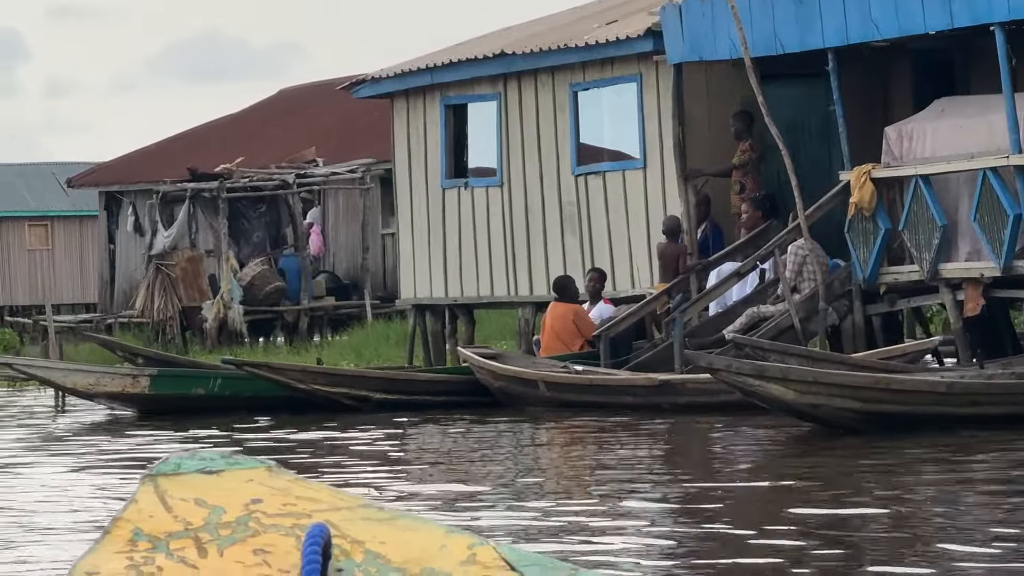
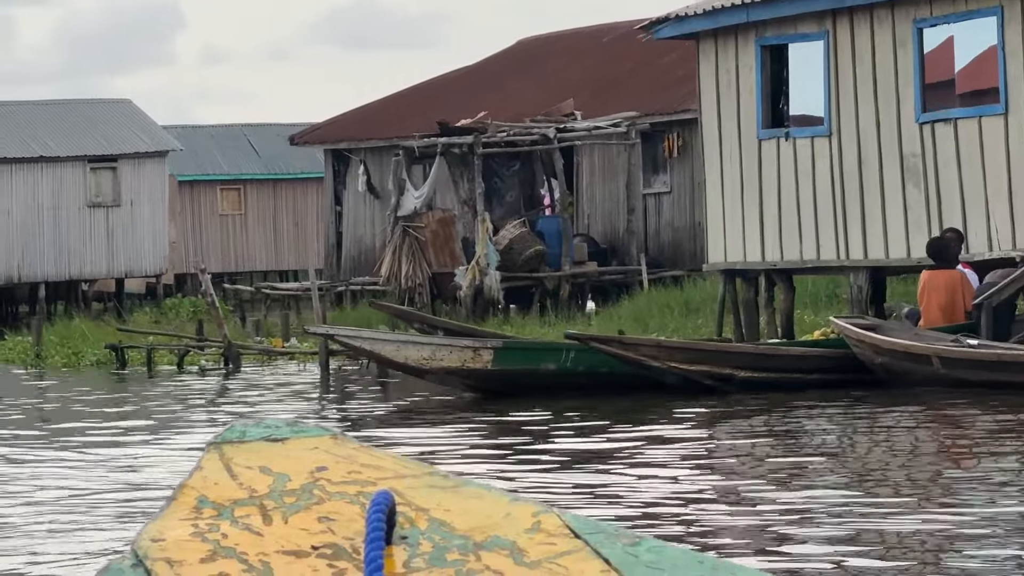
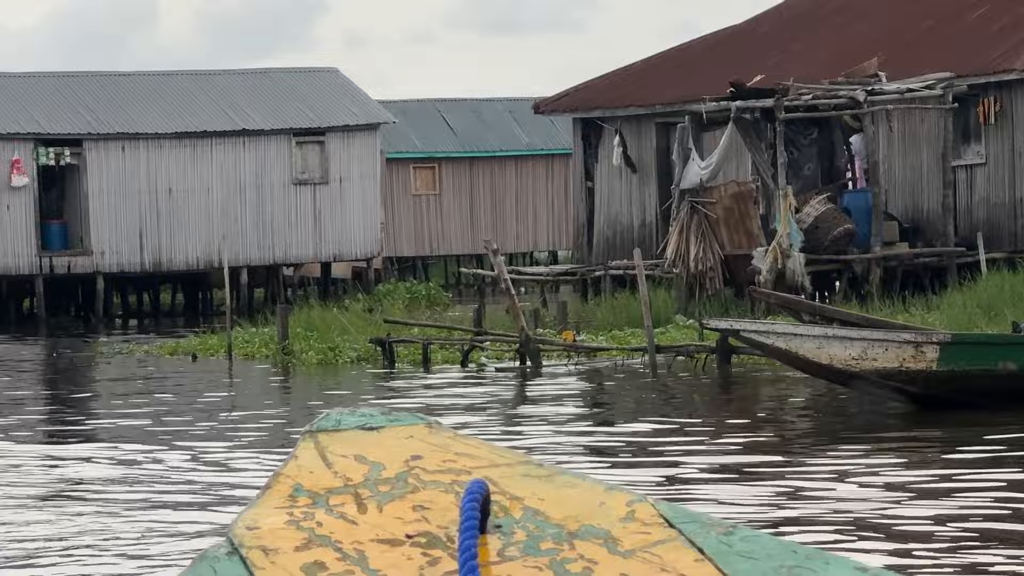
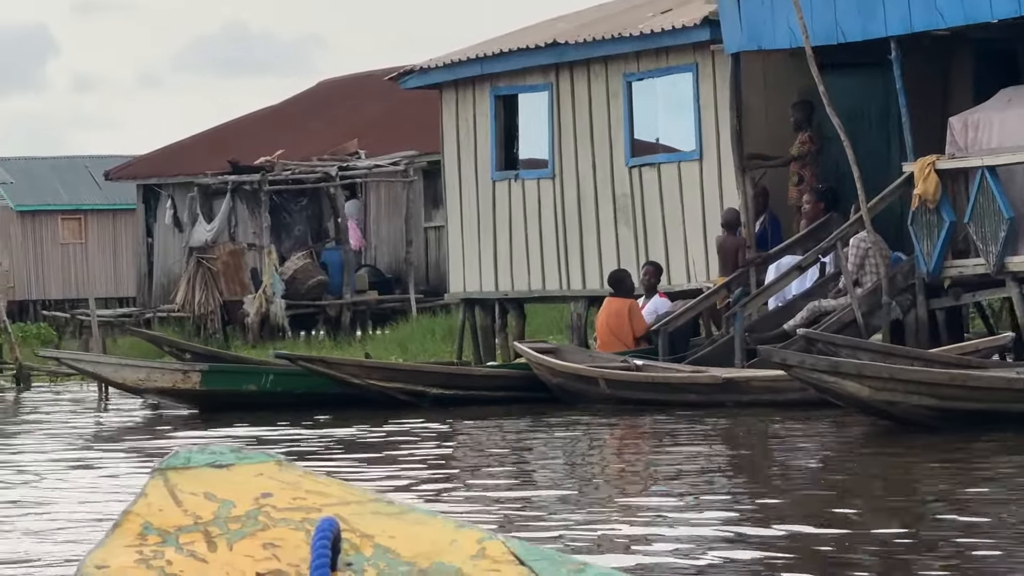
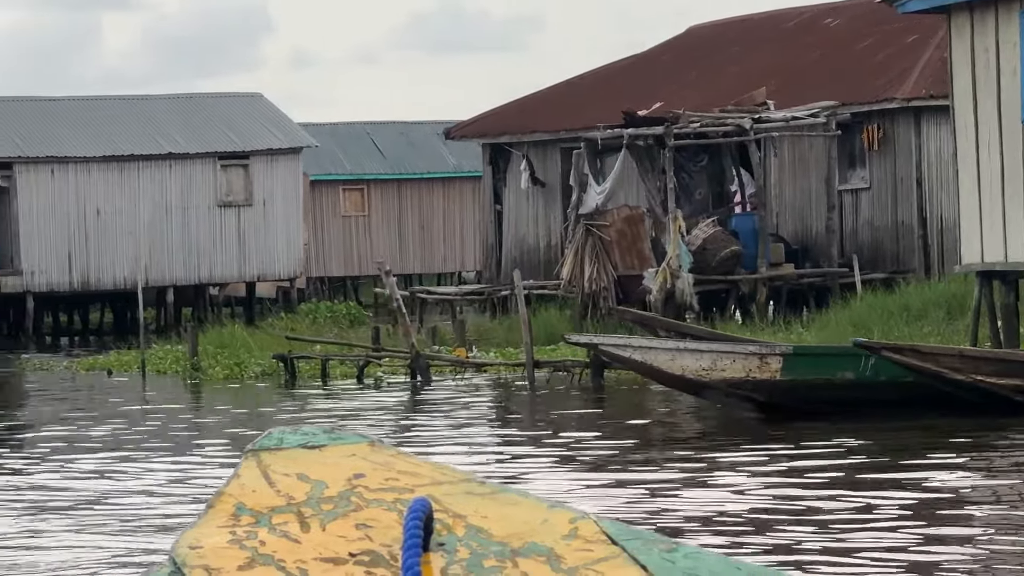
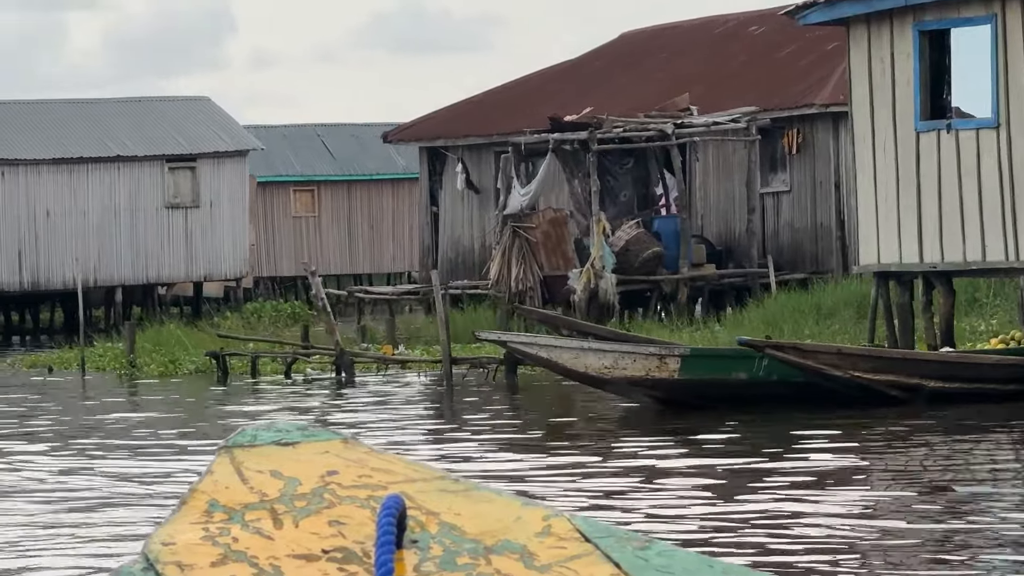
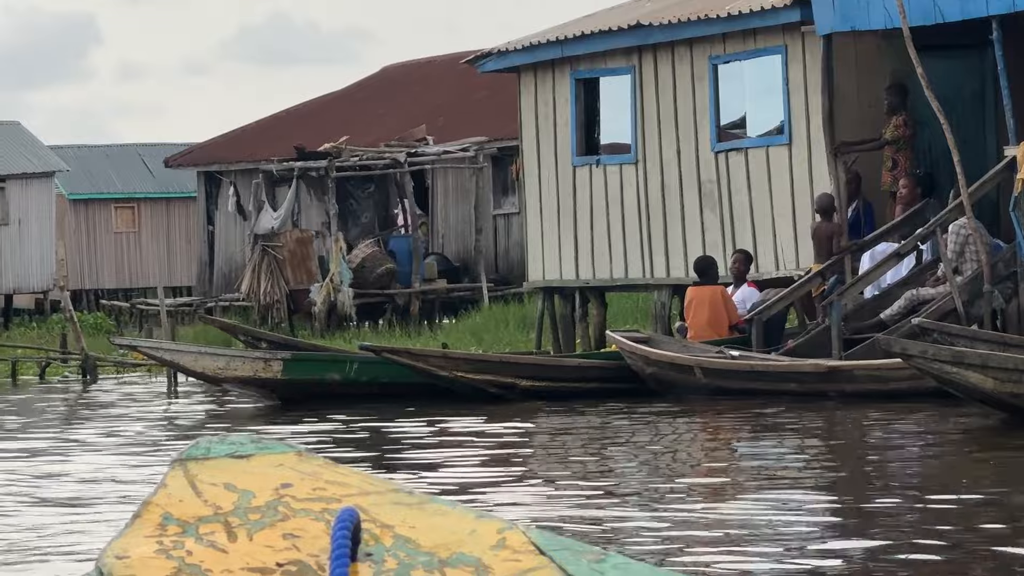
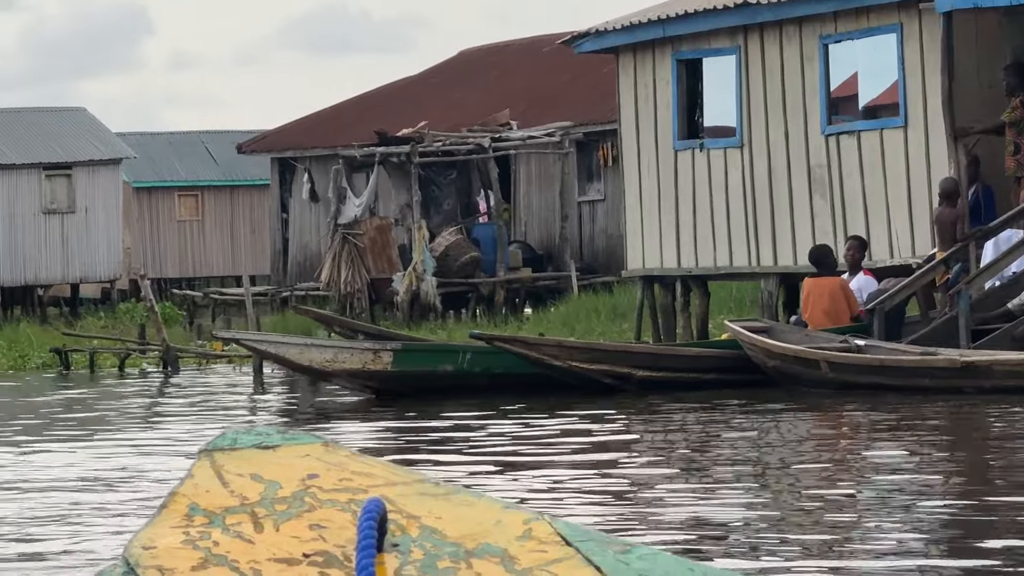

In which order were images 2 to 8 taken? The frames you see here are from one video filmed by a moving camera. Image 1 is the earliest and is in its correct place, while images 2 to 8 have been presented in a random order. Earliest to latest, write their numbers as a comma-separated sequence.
4, 7, 8, 2, 6, 5, 3
